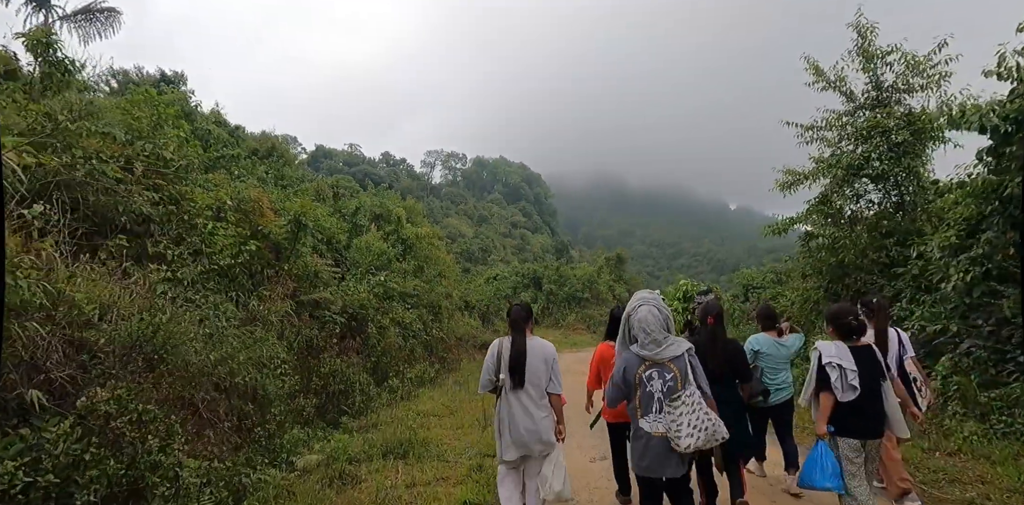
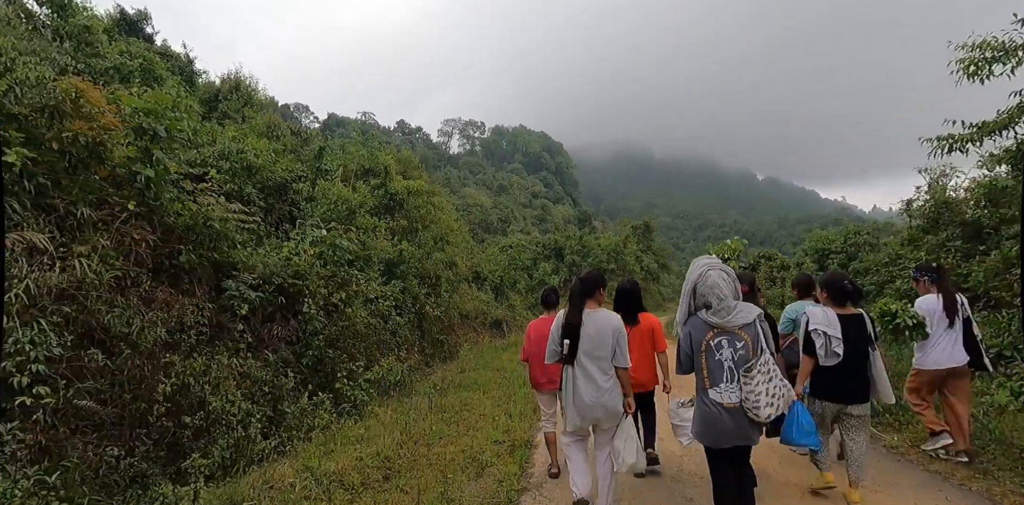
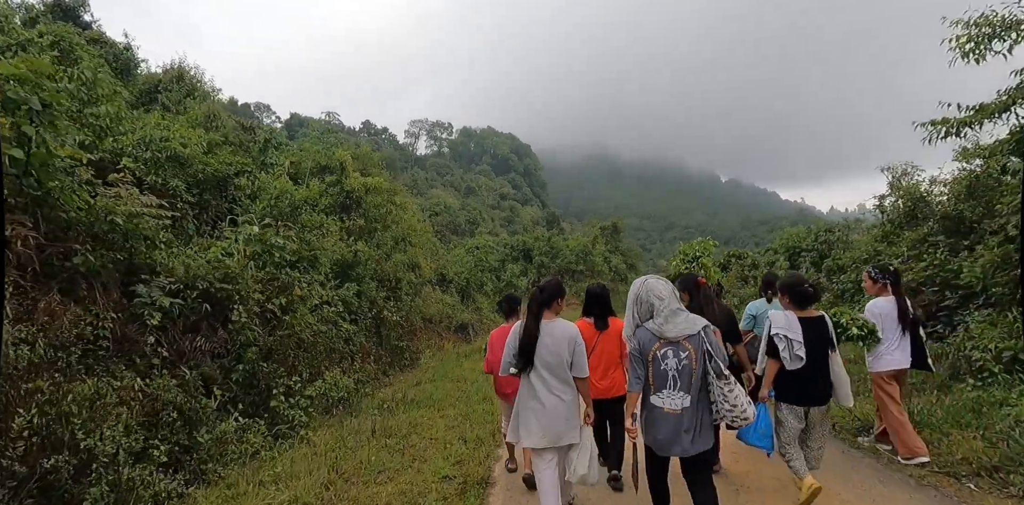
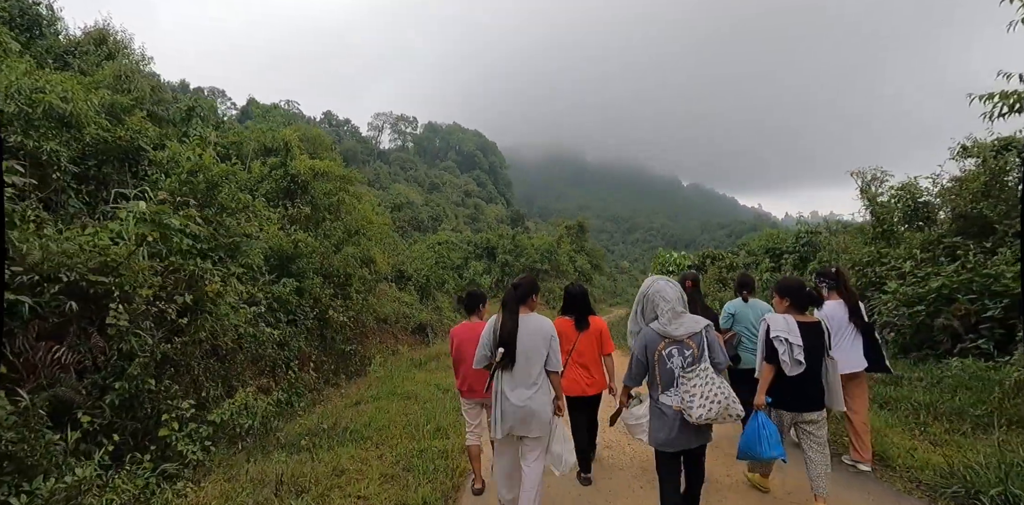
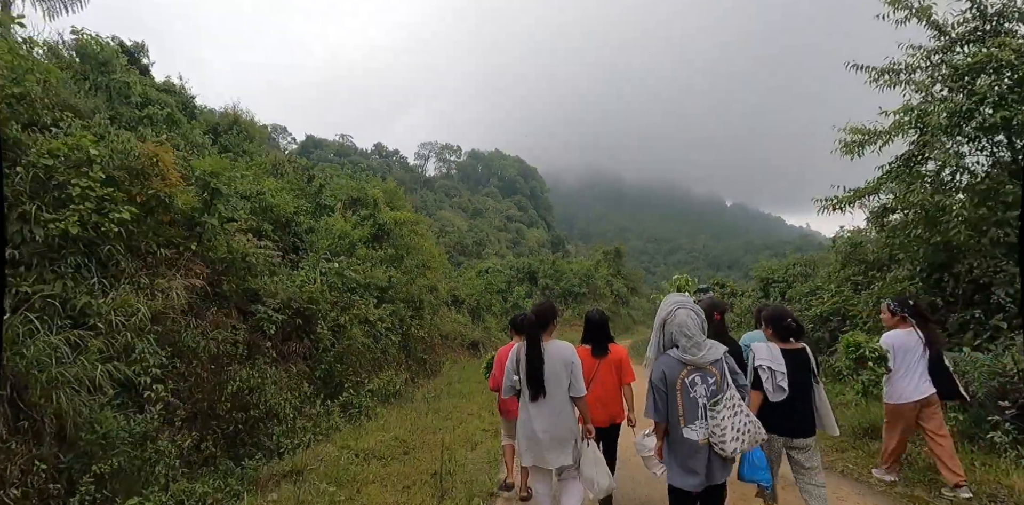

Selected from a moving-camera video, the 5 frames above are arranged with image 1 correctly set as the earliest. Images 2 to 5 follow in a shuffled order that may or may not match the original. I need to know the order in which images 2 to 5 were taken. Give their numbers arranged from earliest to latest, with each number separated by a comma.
5, 2, 3, 4
